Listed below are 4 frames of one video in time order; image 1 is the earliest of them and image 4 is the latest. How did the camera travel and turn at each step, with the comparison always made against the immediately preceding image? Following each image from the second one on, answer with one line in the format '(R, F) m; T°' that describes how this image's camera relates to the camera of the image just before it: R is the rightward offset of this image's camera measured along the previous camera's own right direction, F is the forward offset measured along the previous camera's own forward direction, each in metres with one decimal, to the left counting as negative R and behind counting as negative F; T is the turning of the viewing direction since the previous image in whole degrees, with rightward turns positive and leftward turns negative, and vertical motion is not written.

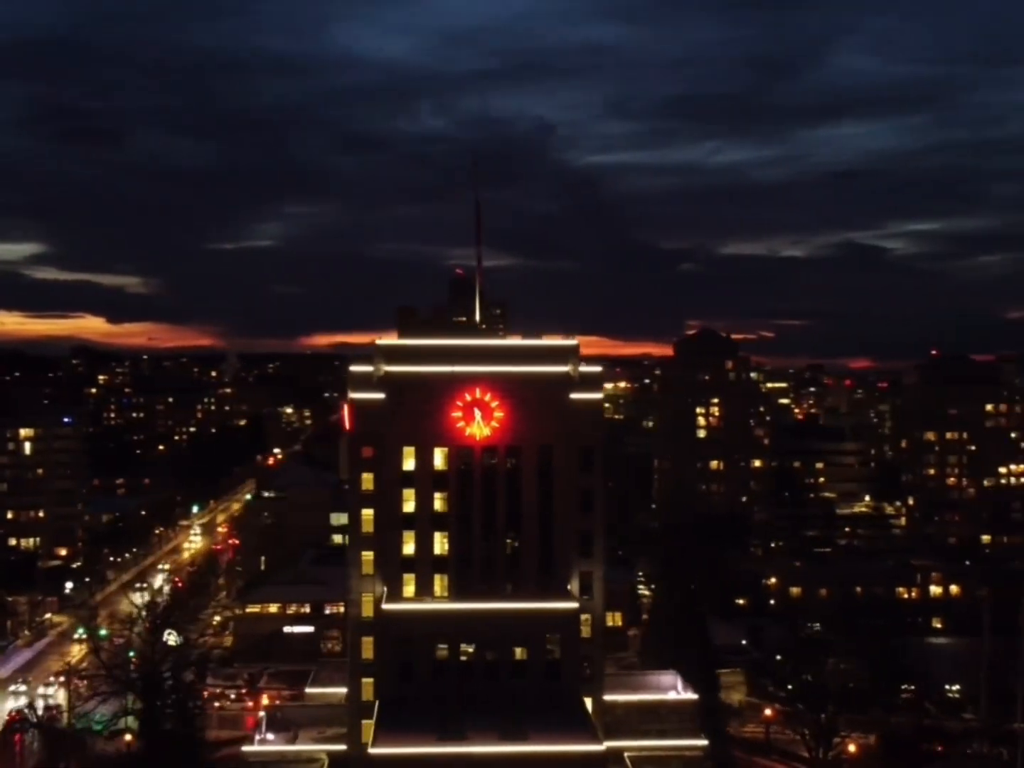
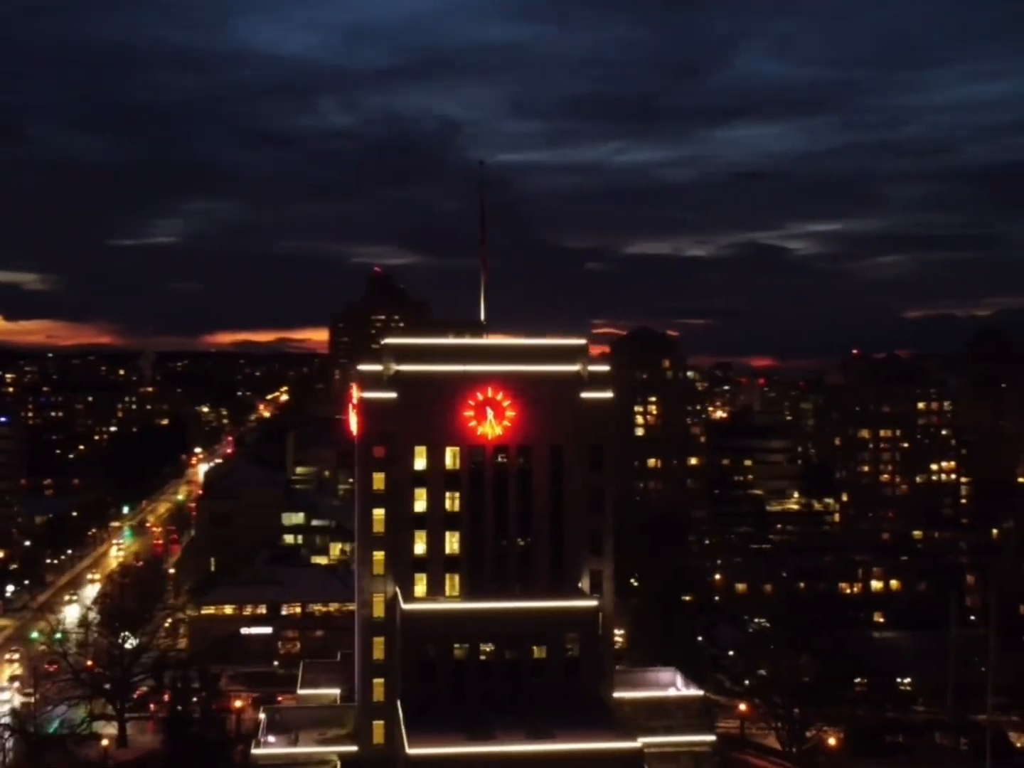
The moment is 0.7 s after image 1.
(-2.6, 0.0) m; +4°
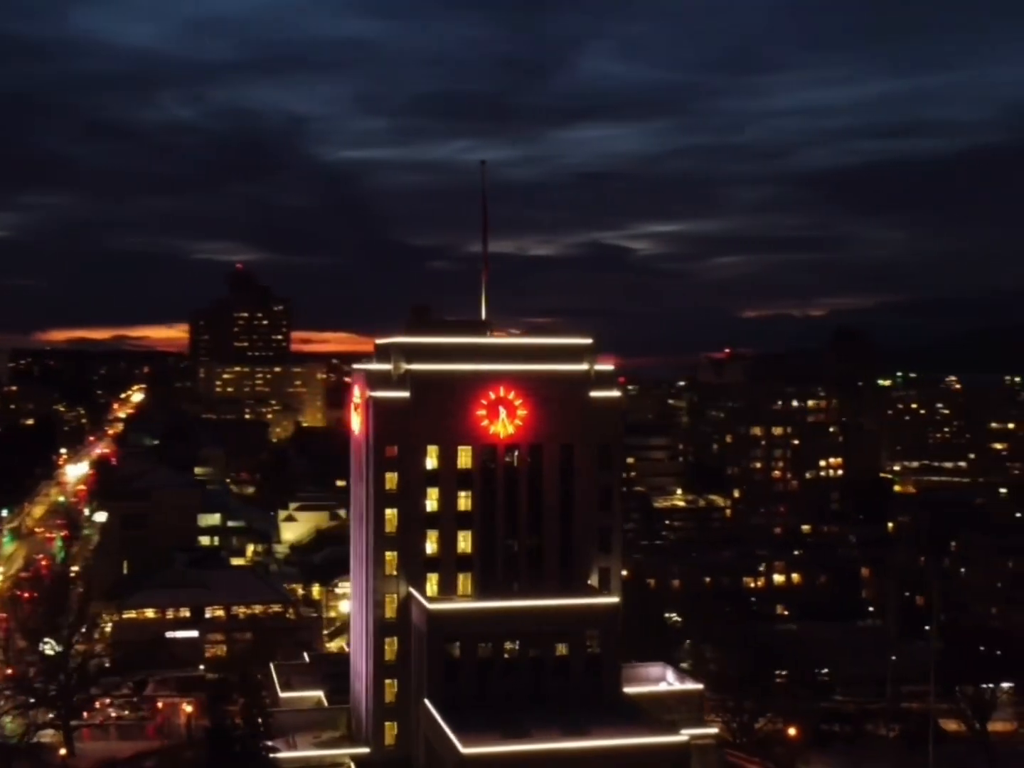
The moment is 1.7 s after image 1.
(-4.1, +0.1) m; +6°
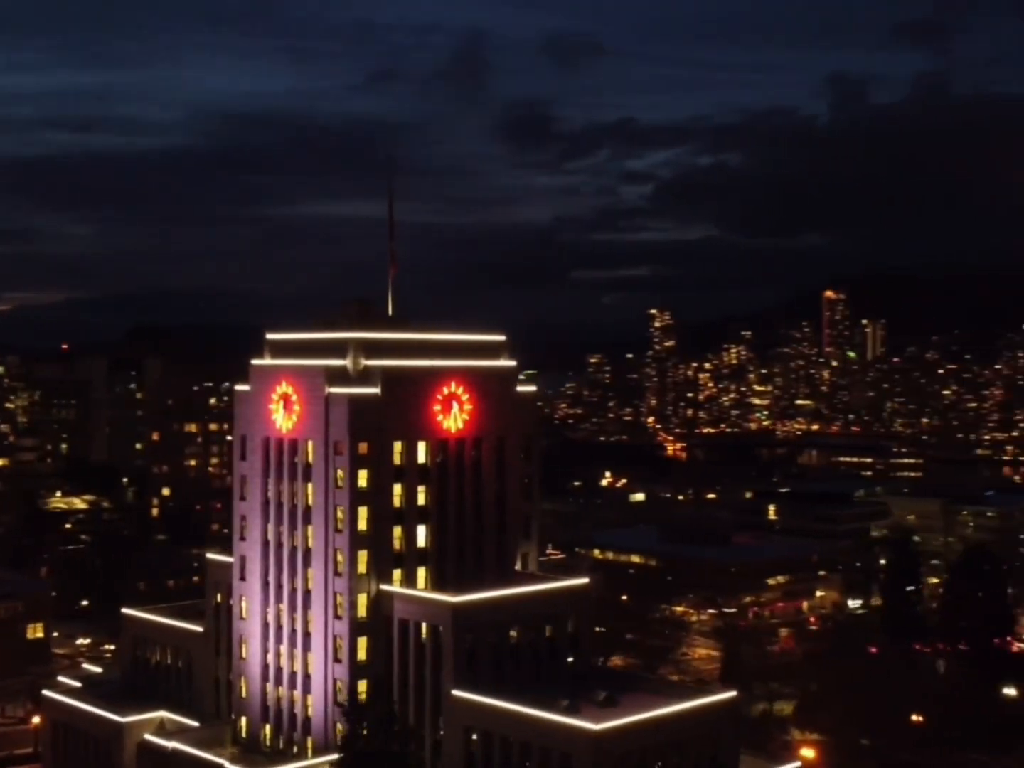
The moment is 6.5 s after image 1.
(+4.0, +0.6) m; -5°
